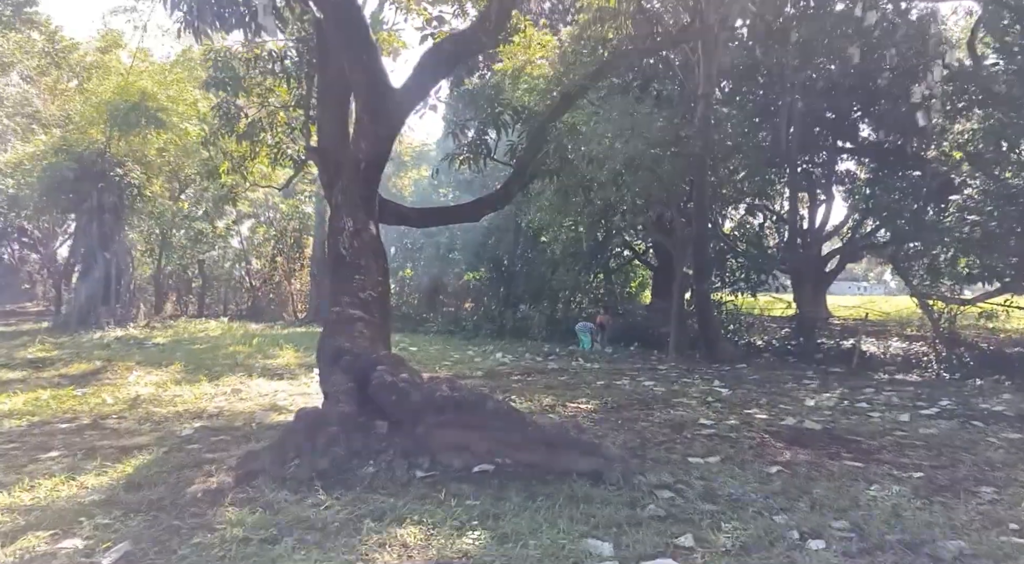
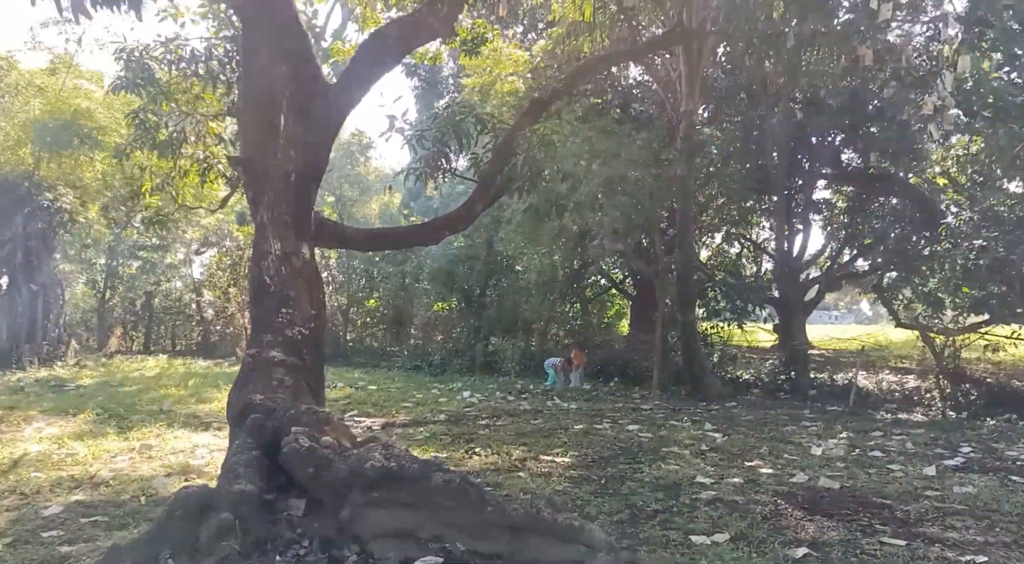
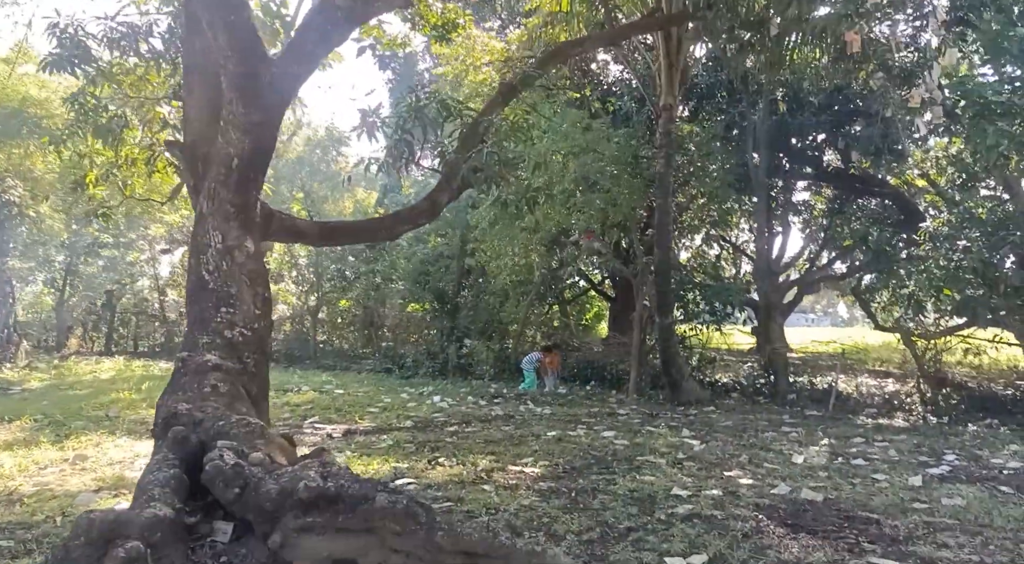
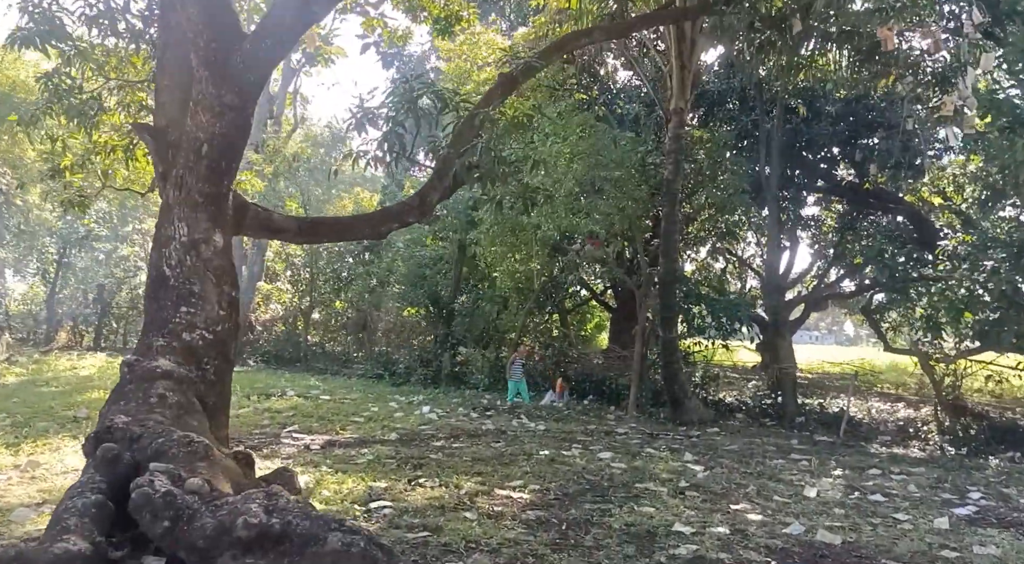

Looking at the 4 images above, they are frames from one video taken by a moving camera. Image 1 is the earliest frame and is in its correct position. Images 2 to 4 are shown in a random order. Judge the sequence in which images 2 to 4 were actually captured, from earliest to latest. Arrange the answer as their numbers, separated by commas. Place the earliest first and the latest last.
2, 3, 4
